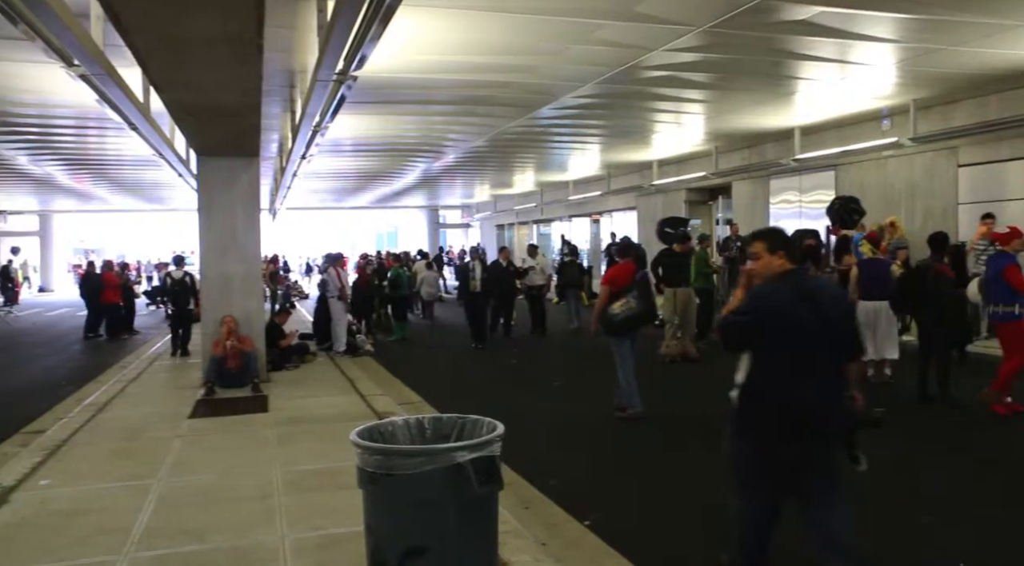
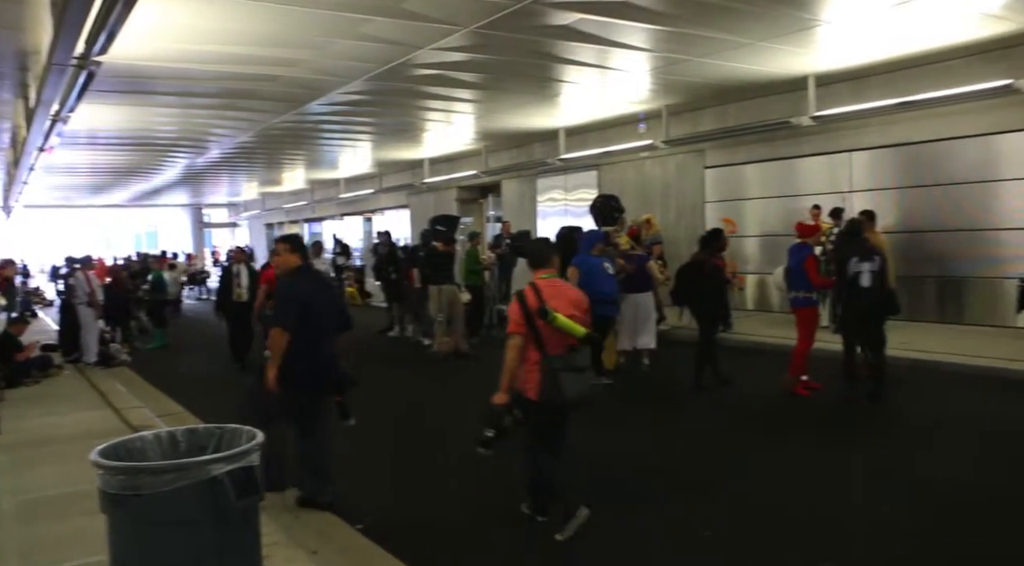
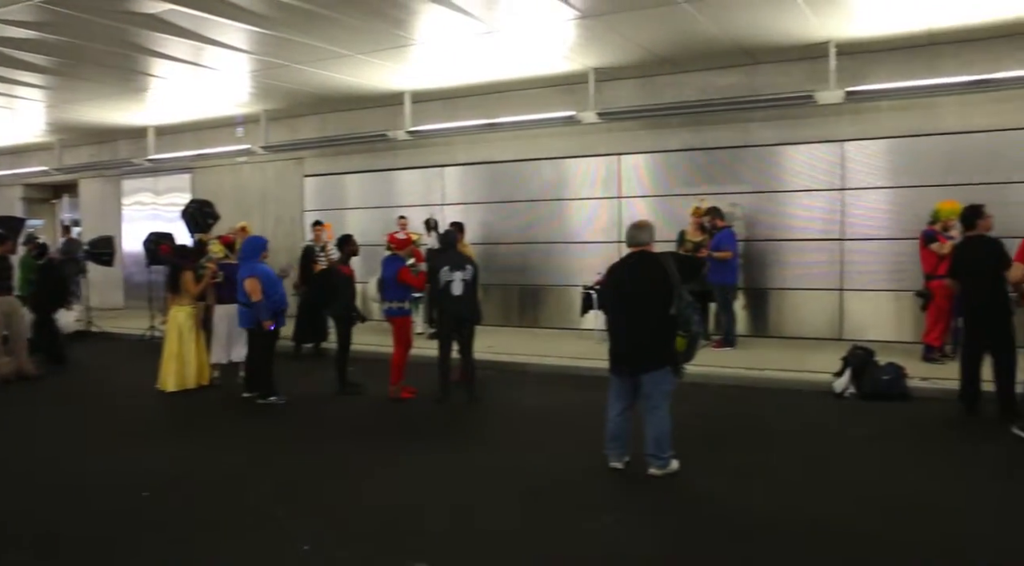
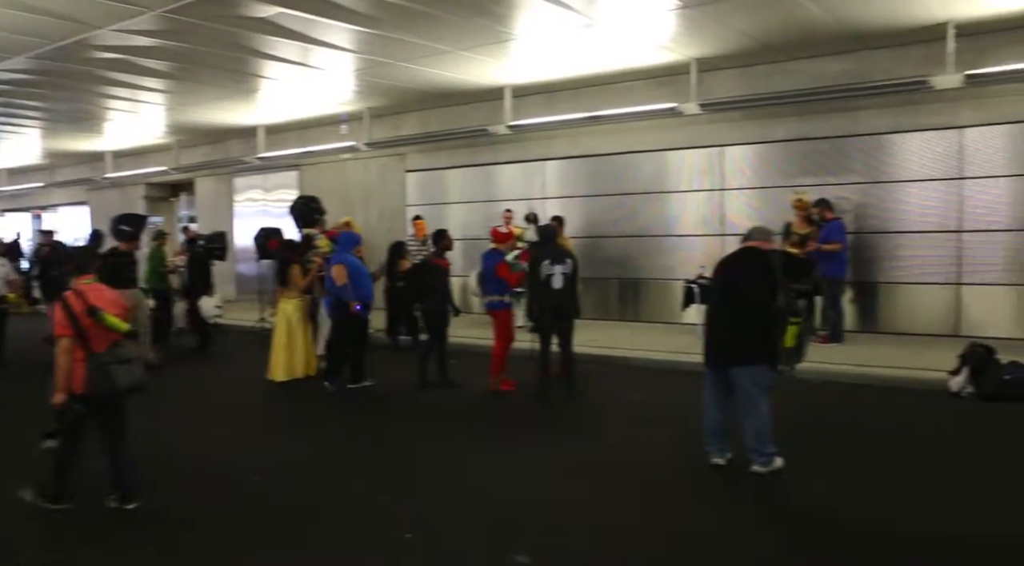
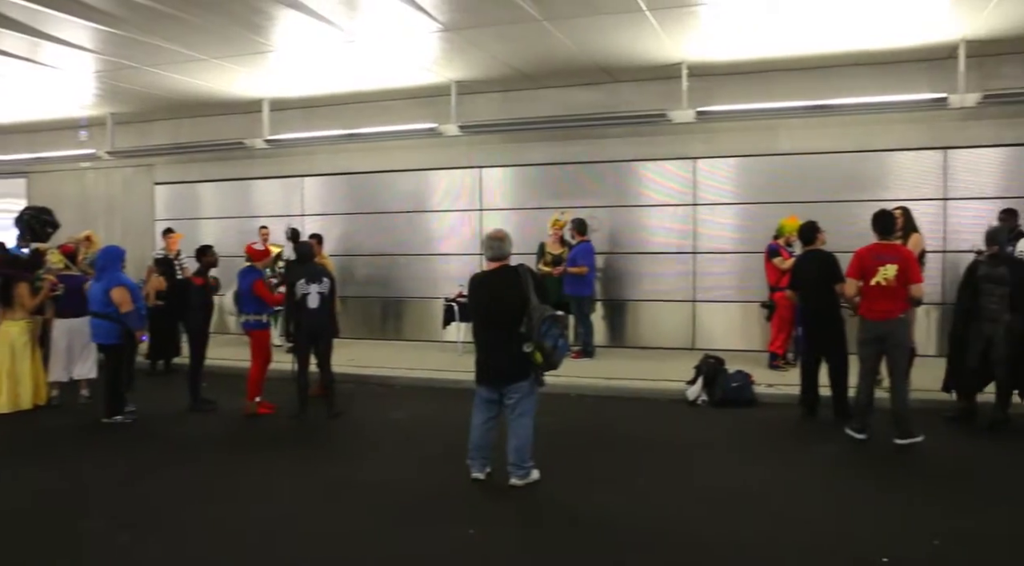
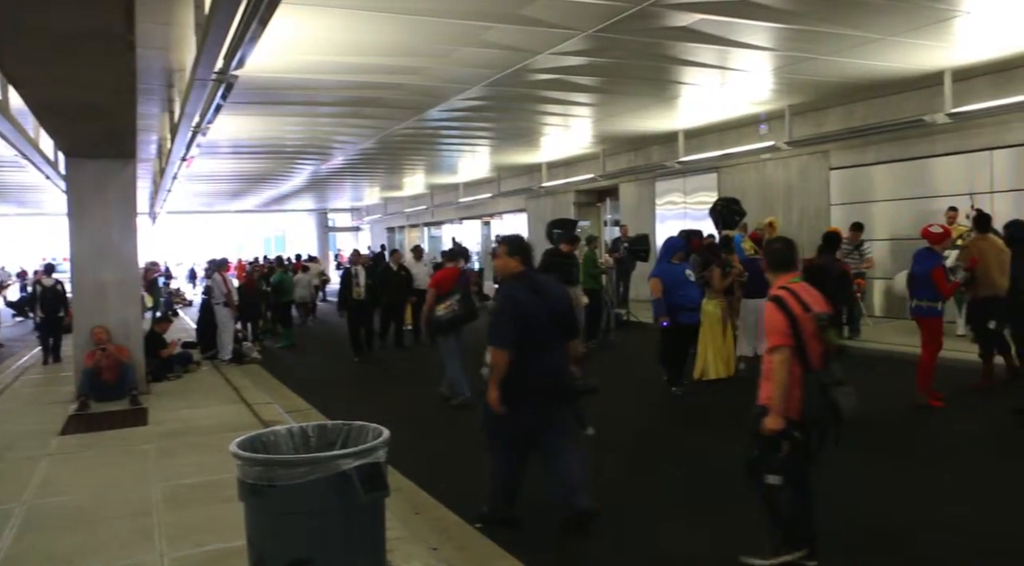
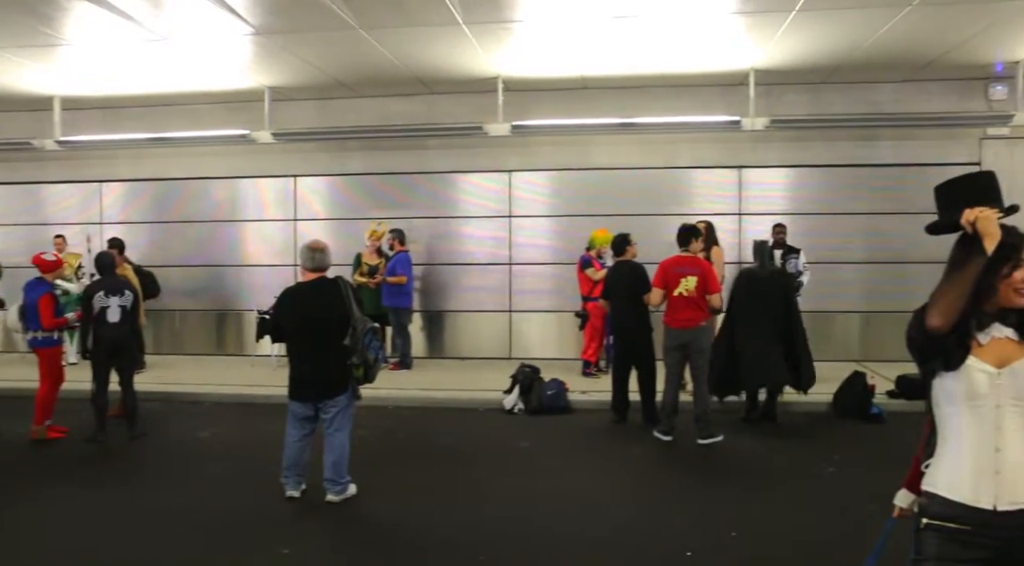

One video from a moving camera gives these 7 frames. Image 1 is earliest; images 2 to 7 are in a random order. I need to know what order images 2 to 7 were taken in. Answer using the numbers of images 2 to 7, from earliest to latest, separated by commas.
6, 2, 4, 3, 5, 7
